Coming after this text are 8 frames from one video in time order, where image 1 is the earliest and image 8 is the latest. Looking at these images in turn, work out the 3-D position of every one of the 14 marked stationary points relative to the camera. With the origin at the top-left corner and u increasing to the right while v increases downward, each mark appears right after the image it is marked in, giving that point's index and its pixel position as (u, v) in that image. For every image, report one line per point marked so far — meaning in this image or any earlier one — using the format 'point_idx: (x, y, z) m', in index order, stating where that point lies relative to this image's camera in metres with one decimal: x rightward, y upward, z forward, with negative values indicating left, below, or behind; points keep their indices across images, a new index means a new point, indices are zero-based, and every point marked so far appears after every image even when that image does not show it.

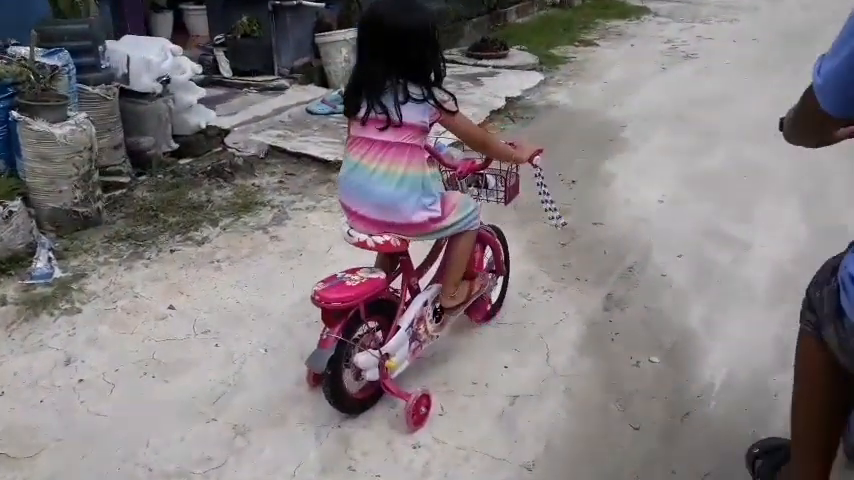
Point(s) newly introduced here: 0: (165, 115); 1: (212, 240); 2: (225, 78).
0: (-1.4, +0.7, +5.4) m
1: (-1.0, 0.0, +4.6) m
2: (-1.5, +1.2, +7.0) m
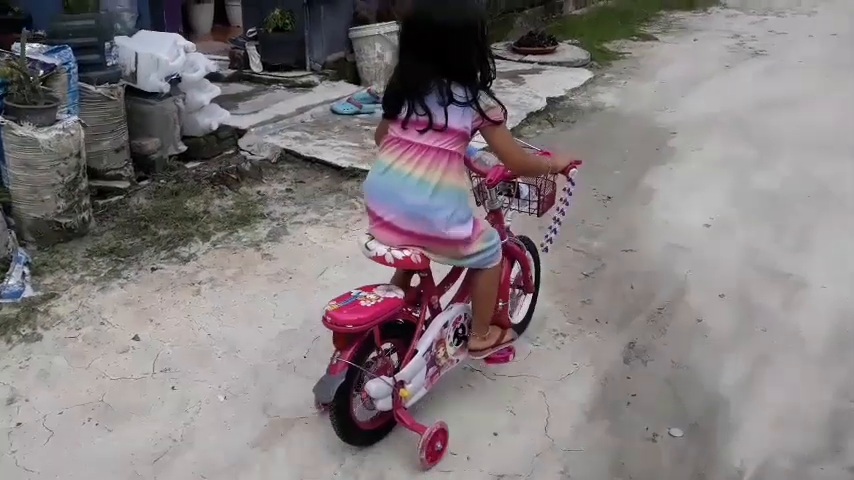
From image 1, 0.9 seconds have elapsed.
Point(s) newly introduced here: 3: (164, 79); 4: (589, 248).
0: (-1.3, +0.6, +5.1) m
1: (-1.0, -0.1, +4.2) m
2: (-1.2, +1.1, +6.6) m
3: (-1.3, +0.8, +4.9) m
4: (+0.7, -0.1, +4.2) m
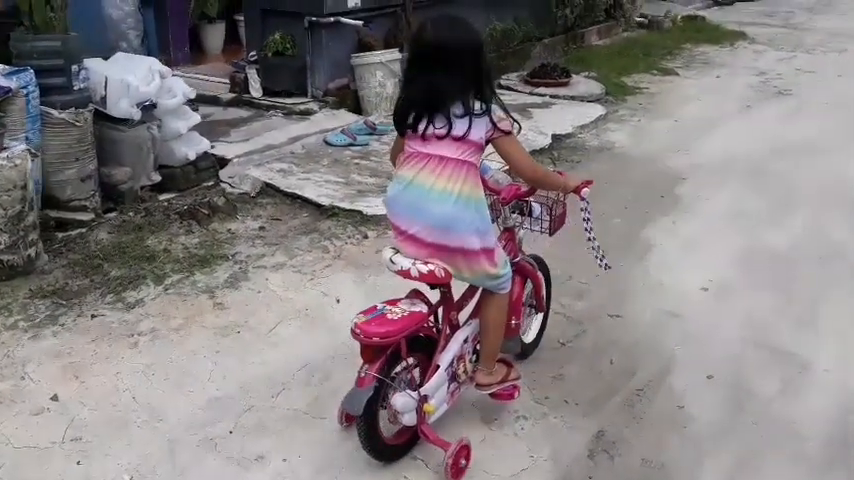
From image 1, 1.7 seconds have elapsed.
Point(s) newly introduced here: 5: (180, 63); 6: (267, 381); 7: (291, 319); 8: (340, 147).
0: (-1.4, +0.5, +4.8) m
1: (-1.1, -0.3, +3.9) m
2: (-1.1, +0.9, +6.3) m
3: (-1.4, +0.6, +4.6) m
4: (+0.6, -0.3, +3.8) m
5: (-1.9, +1.3, +7.3) m
6: (-0.6, -0.5, +3.4) m
7: (-0.5, -0.3, +3.8) m
8: (-0.5, +0.5, +5.5) m
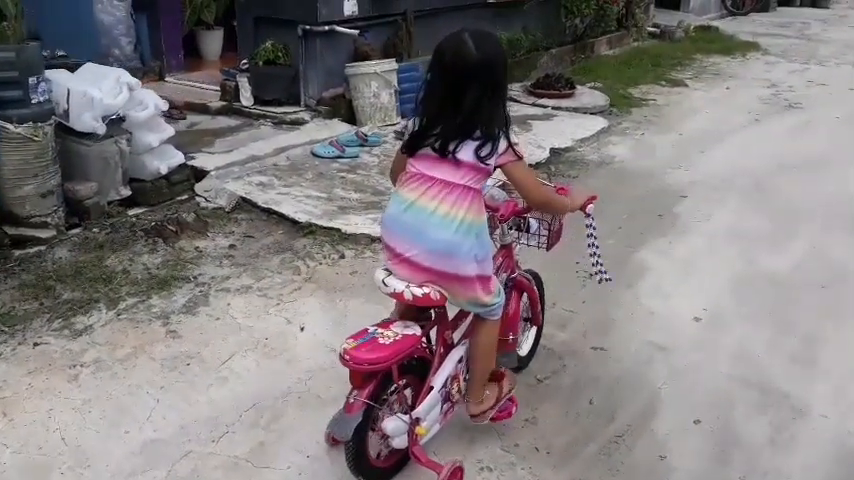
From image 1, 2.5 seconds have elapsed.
0: (-1.5, +0.4, +4.5) m
1: (-1.2, -0.3, +3.6) m
2: (-1.2, +0.8, +6.0) m
3: (-1.5, +0.6, +4.3) m
4: (+0.5, -0.4, +3.5) m
5: (-1.8, +1.2, +7.1) m
6: (-0.7, -0.6, +3.1) m
7: (-0.6, -0.4, +3.5) m
8: (-0.5, +0.4, +5.2) m
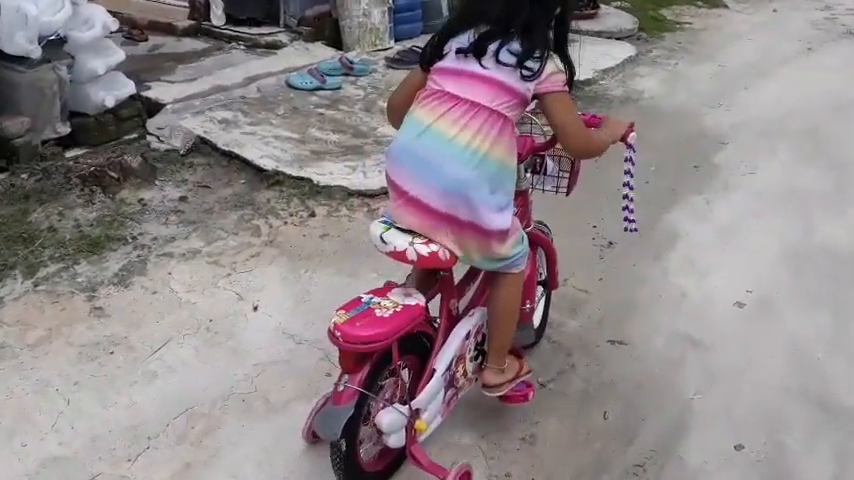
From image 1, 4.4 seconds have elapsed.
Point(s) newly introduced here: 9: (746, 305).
0: (-1.5, +0.6, +3.8) m
1: (-1.3, -0.2, +3.0) m
2: (-1.2, +1.2, +5.3) m
3: (-1.5, +0.8, +3.6) m
4: (+0.4, -0.3, +2.8) m
5: (-1.8, +1.7, +6.3) m
6: (-0.8, -0.5, +2.5) m
7: (-0.7, -0.3, +2.8) m
8: (-0.6, +0.7, +4.5) m
9: (+1.0, -0.2, +2.9) m
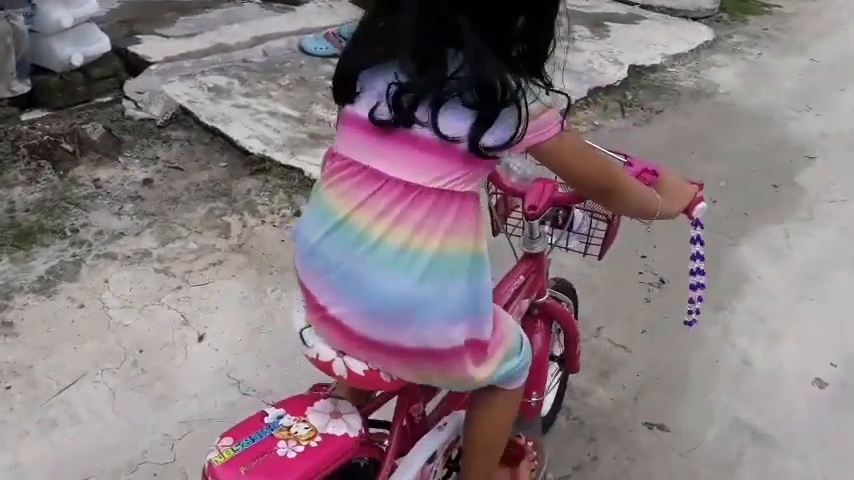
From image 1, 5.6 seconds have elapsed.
0: (-1.4, +0.7, +3.2) m
1: (-1.3, -0.2, +2.4) m
2: (-1.0, +1.3, +4.6) m
3: (-1.4, +0.8, +3.0) m
4: (+0.4, -0.4, +2.2) m
5: (-1.5, +1.9, +5.7) m
6: (-0.8, -0.5, +1.9) m
7: (-0.7, -0.3, +2.2) m
8: (-0.4, +0.7, +3.9) m
9: (+1.0, -0.3, +2.2) m
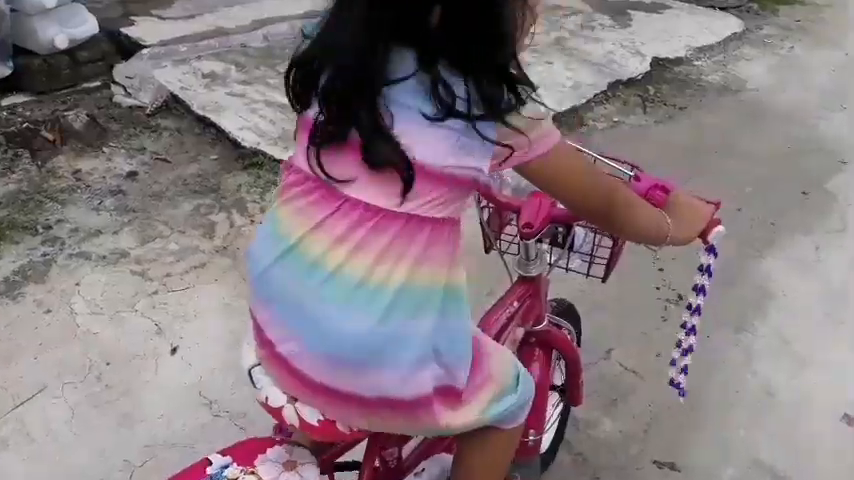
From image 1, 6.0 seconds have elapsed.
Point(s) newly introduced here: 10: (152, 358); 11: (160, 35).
0: (-1.4, +0.7, +3.0) m
1: (-1.3, -0.2, +2.2) m
2: (-0.9, +1.3, +4.4) m
3: (-1.4, +0.8, +2.8) m
4: (+0.3, -0.4, +2.0) m
5: (-1.4, +1.9, +5.4) m
6: (-0.9, -0.5, +1.7) m
7: (-0.8, -0.3, +2.1) m
8: (-0.4, +0.7, +3.7) m
9: (+0.9, -0.4, +2.0) m
10: (-0.6, -0.3, +2.2) m
11: (-1.0, +0.7, +3.5) m
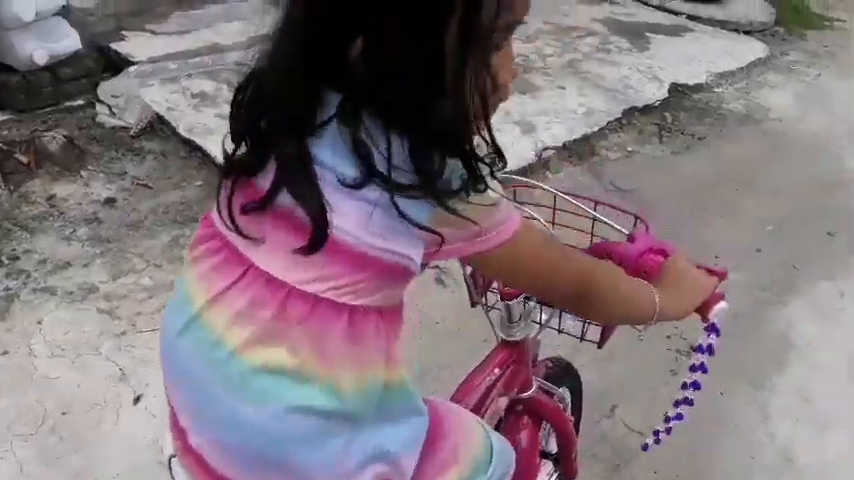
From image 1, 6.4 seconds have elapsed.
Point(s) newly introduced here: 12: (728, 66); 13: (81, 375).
0: (-1.4, +0.6, +2.9) m
1: (-1.4, -0.2, +2.0) m
2: (-0.8, +1.2, +4.3) m
3: (-1.4, +0.8, +2.7) m
4: (+0.3, -0.5, +1.8) m
5: (-1.3, +1.8, +5.3) m
6: (-0.9, -0.6, +1.5) m
7: (-0.8, -0.4, +1.9) m
8: (-0.4, +0.6, +3.5) m
9: (+0.9, -0.5, +1.8) m
10: (-0.6, -0.3, +2.0) m
11: (-1.0, +0.7, +3.4) m
12: (+1.1, +0.7, +3.7) m
13: (-0.7, -0.3, +2.0) m
